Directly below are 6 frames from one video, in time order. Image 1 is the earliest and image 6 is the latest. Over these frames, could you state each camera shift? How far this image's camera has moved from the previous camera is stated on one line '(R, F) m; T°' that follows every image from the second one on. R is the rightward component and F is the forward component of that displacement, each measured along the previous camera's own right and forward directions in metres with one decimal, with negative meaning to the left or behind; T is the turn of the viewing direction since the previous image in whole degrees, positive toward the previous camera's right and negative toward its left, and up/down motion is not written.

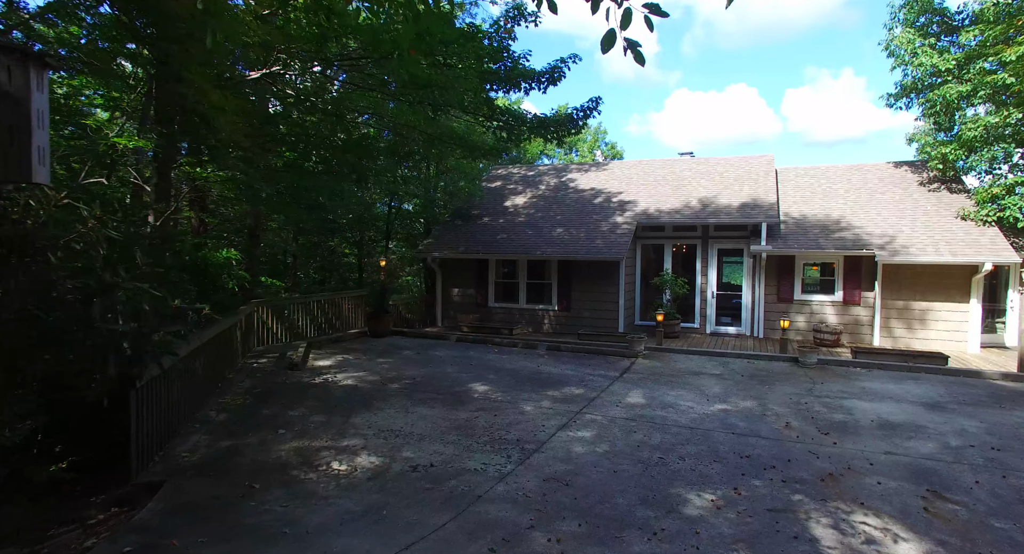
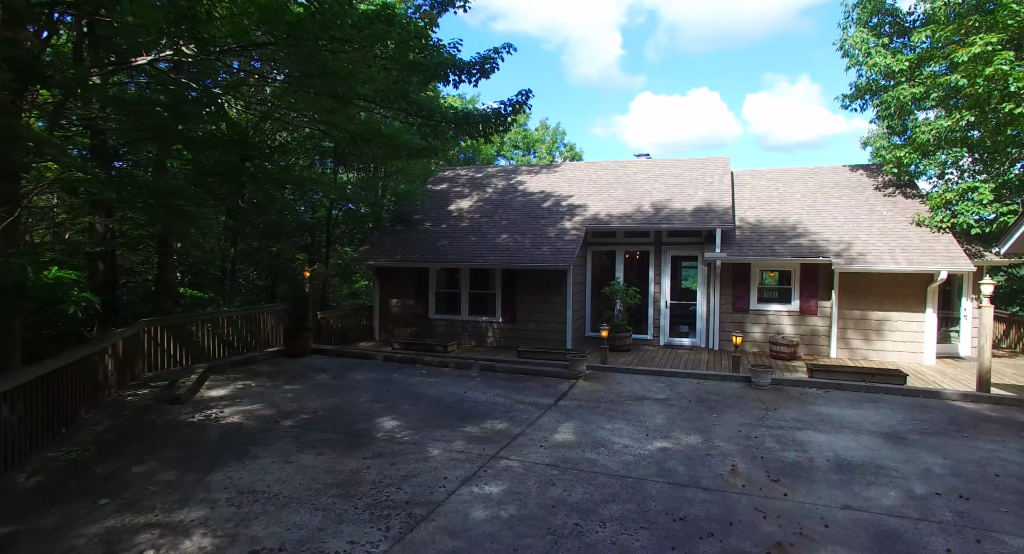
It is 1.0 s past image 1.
(+0.6, +0.9) m; +3°
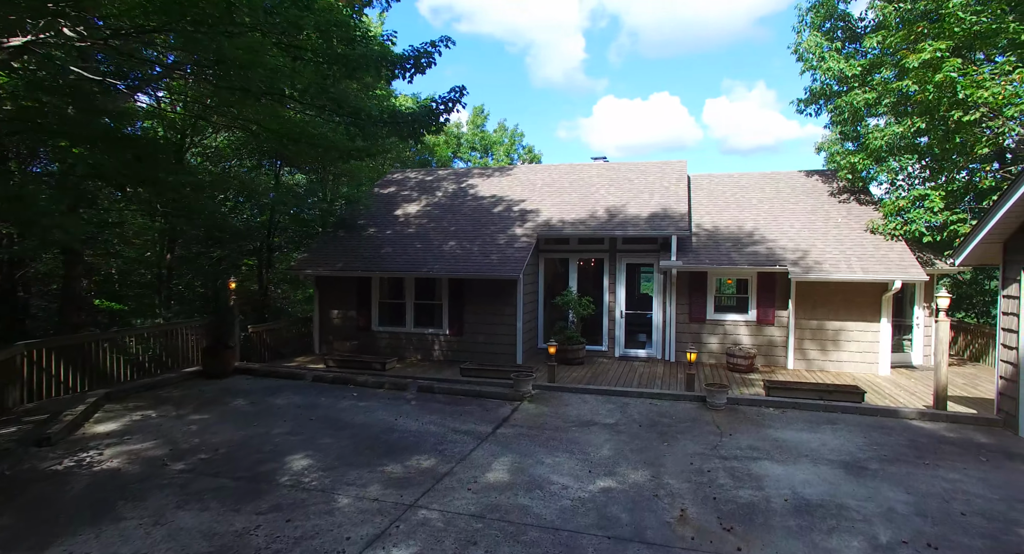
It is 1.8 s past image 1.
(+0.4, +0.7) m; +4°
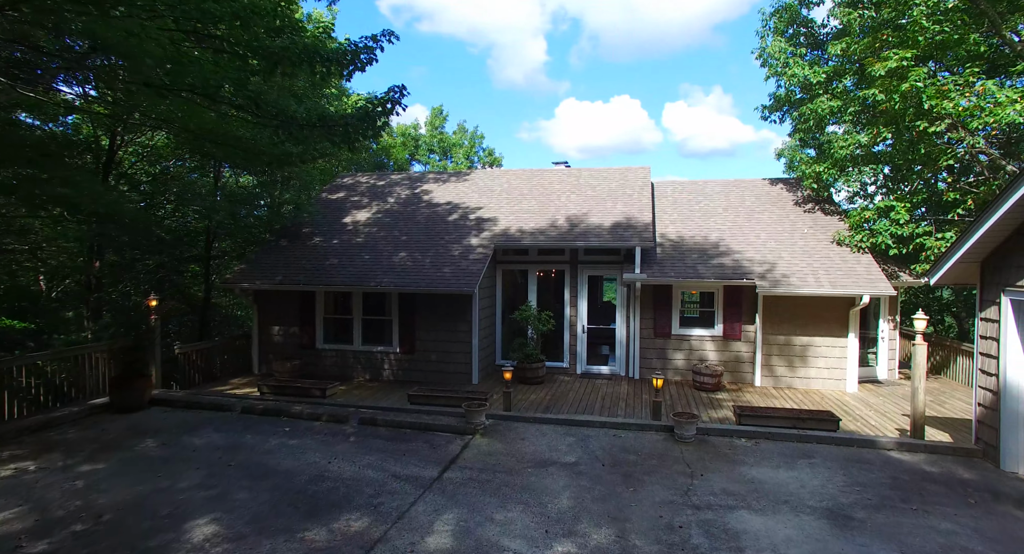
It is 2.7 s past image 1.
(+0.2, +0.8) m; +4°
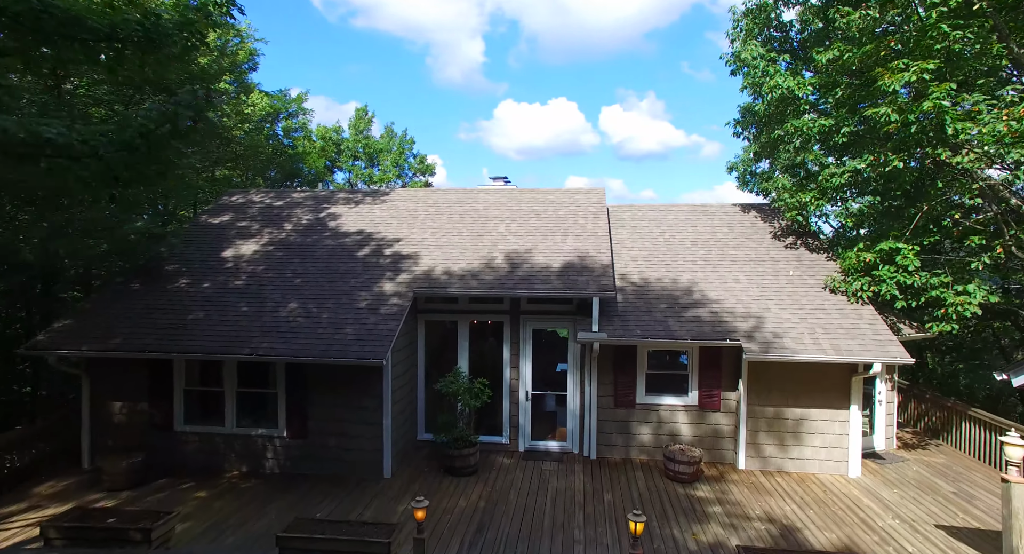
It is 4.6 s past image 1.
(+0.3, +2.5) m; +6°
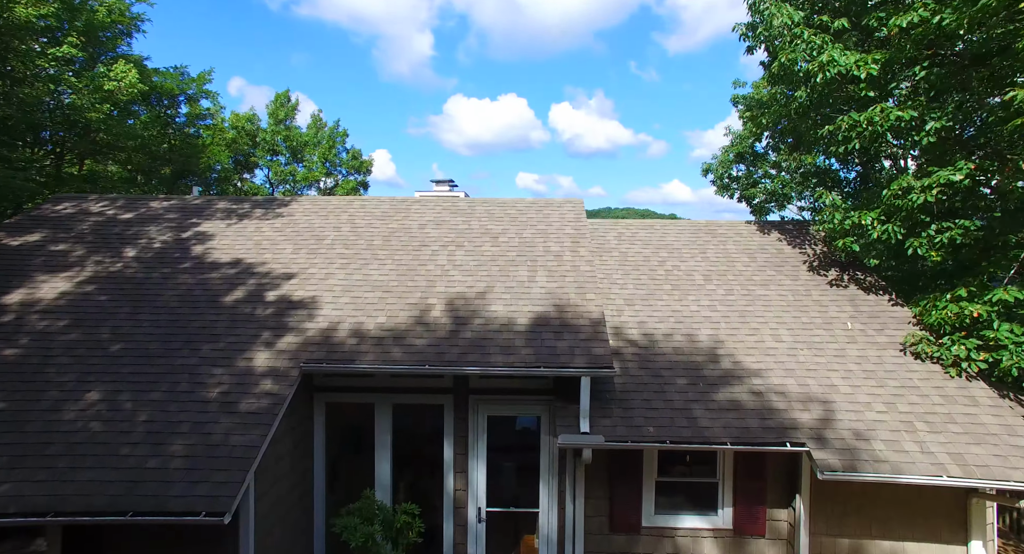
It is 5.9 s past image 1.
(+0.1, +3.2) m; +5°
